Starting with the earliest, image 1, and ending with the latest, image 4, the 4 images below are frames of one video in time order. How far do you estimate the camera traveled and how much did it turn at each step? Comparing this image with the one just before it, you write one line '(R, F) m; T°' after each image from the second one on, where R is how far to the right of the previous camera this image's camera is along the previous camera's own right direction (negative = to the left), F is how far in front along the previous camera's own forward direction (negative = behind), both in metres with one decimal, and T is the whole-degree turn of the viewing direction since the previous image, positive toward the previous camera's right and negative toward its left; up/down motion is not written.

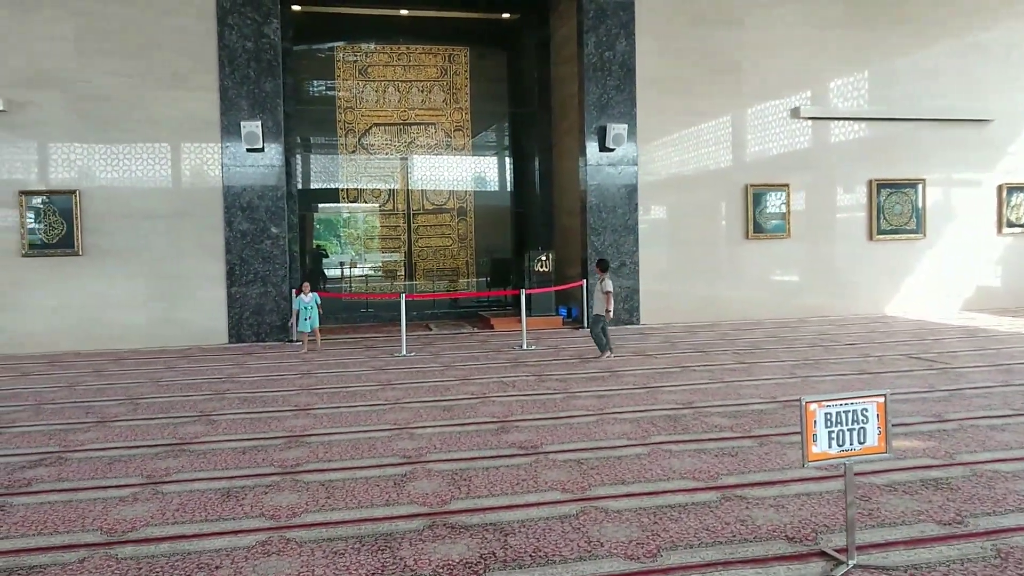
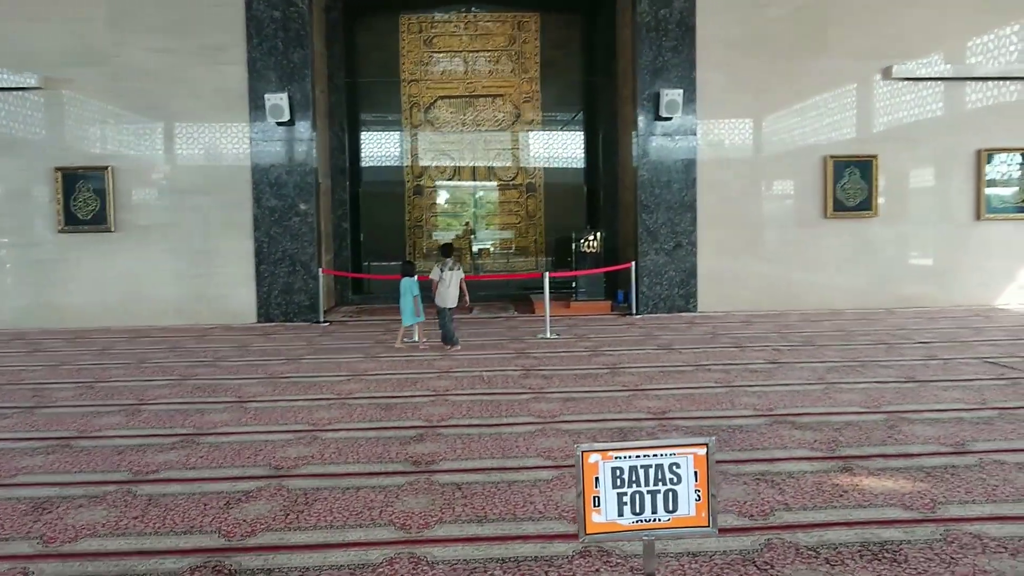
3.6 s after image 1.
(+0.9, +0.7) m; -9°
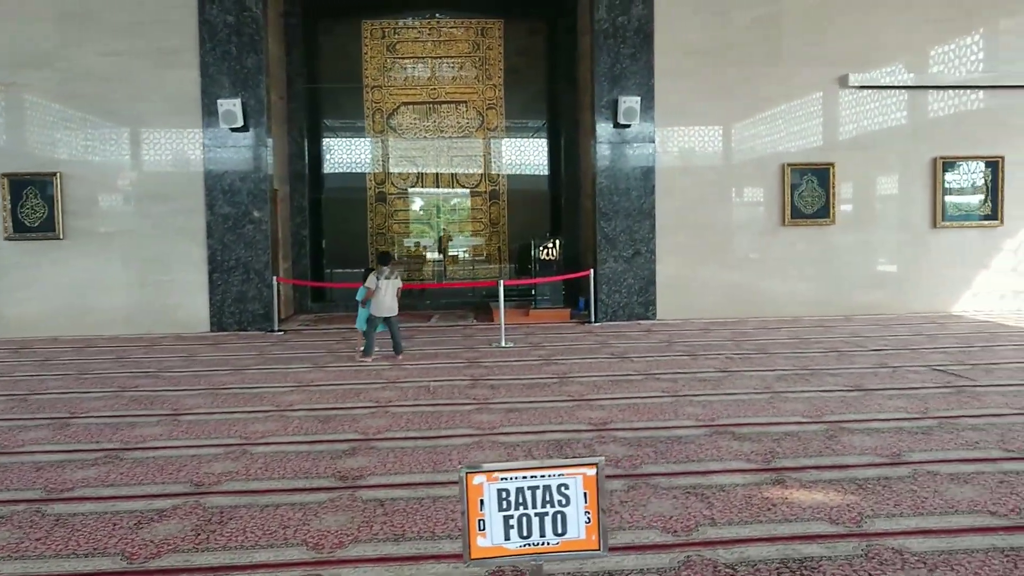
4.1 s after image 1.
(+0.2, +0.1) m; +2°
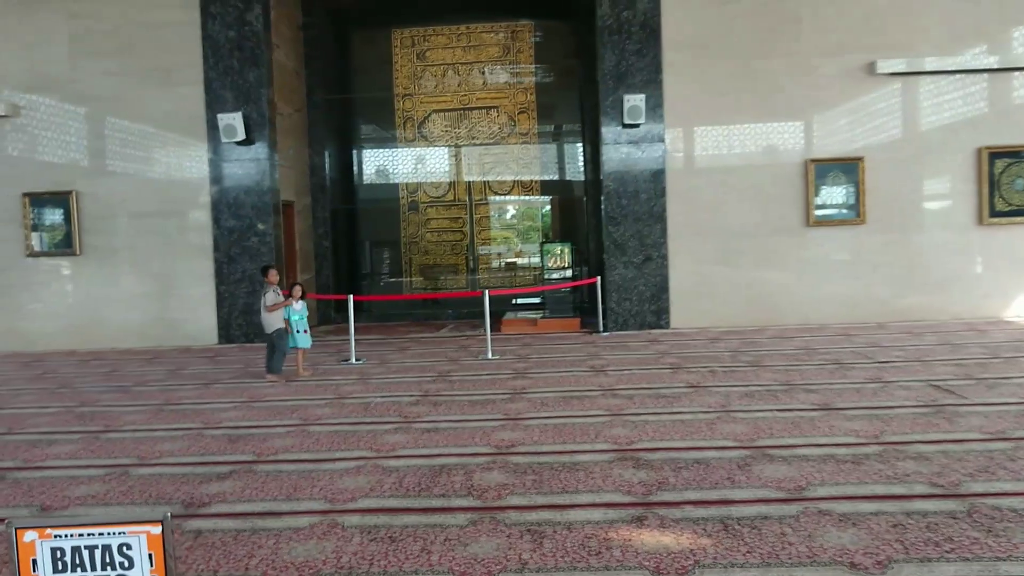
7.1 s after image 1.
(+0.9, +0.3) m; -7°
